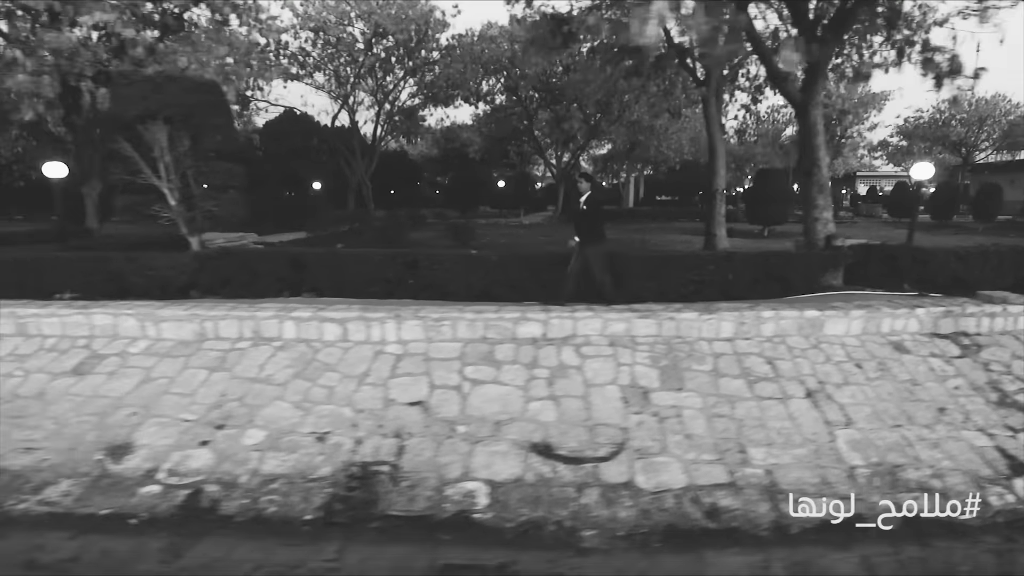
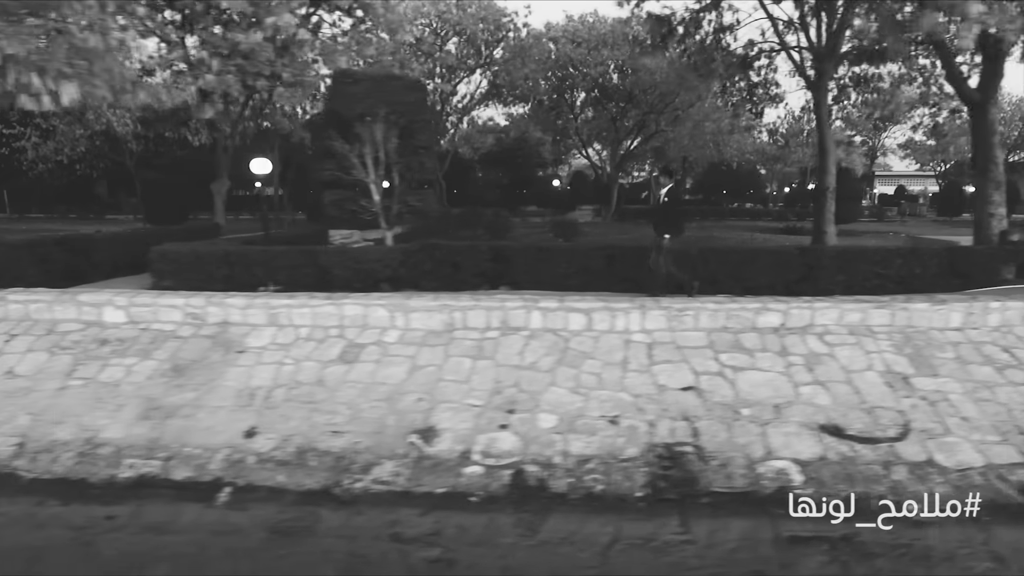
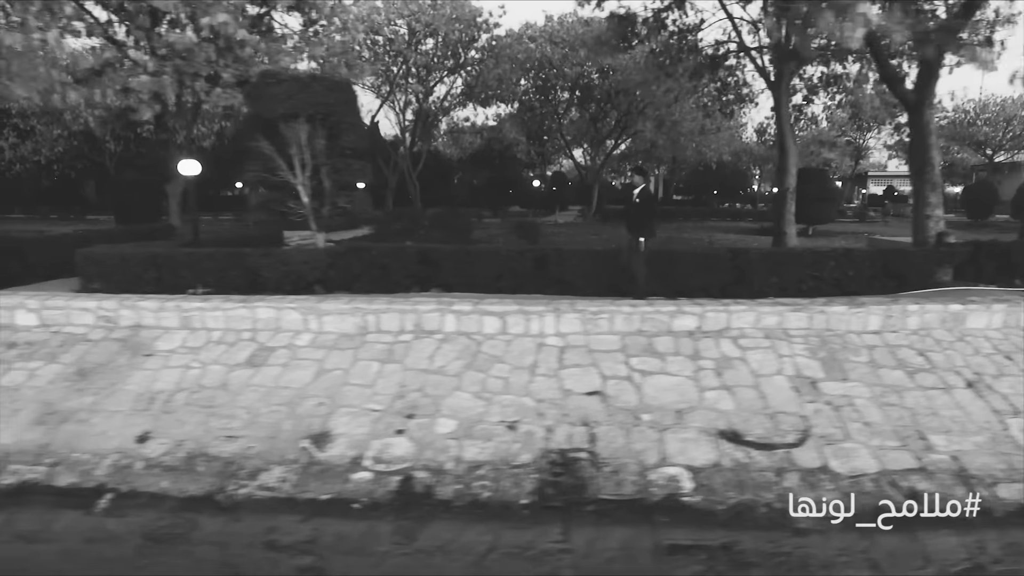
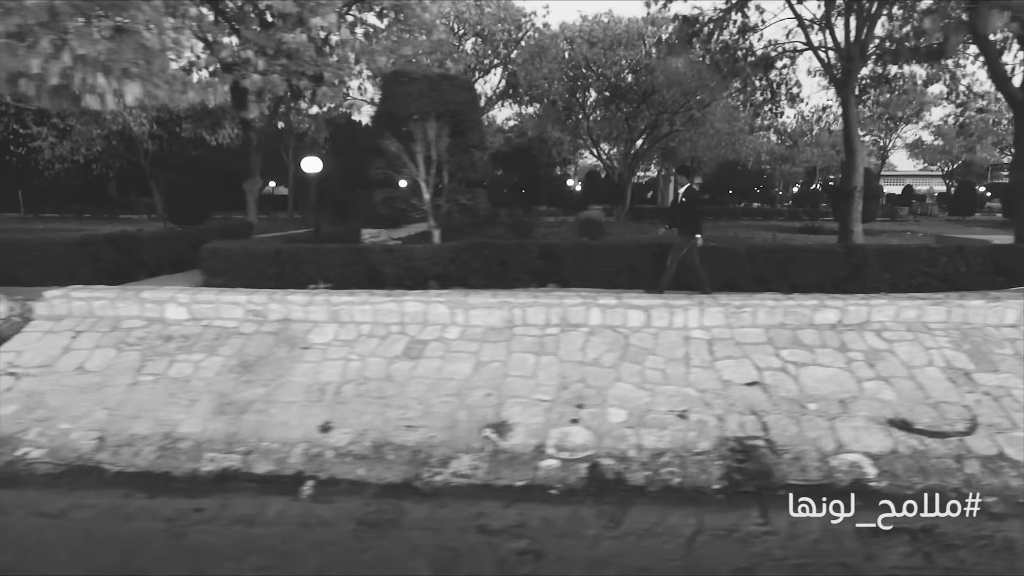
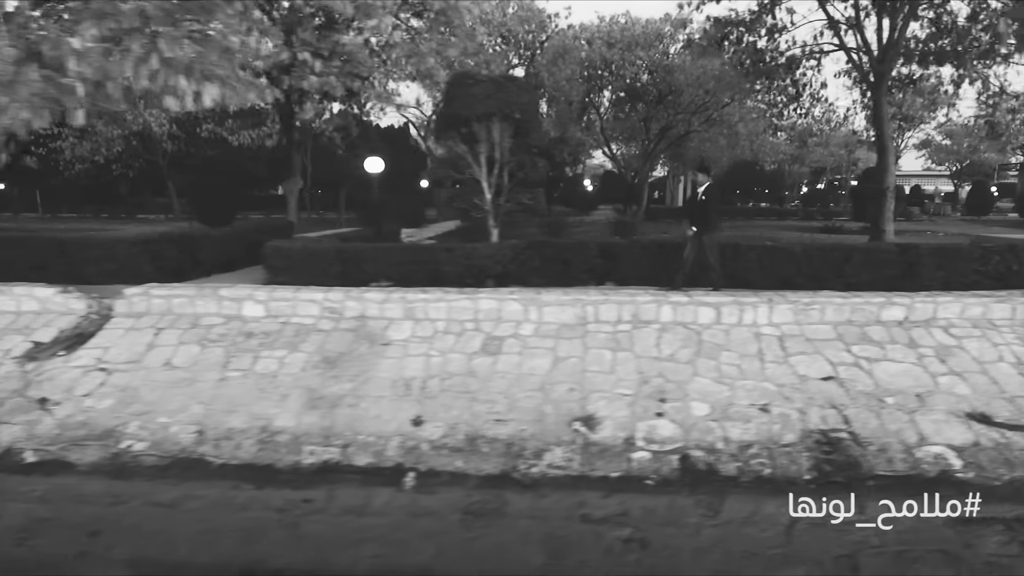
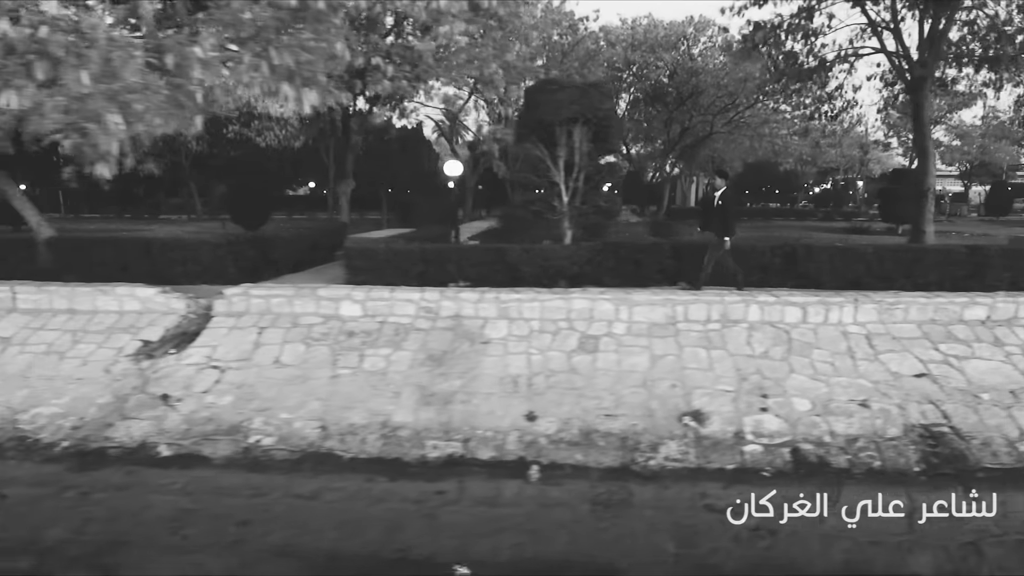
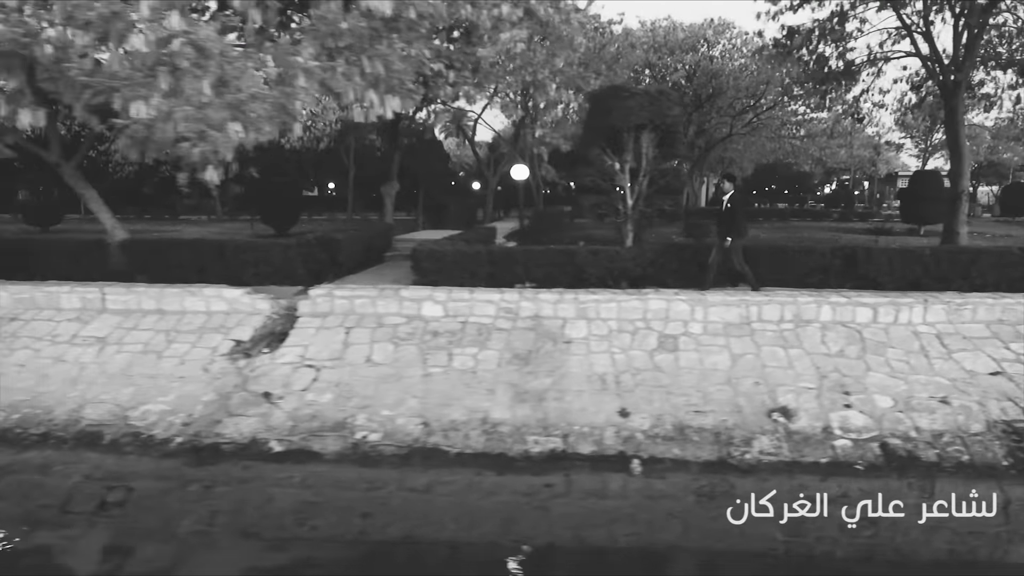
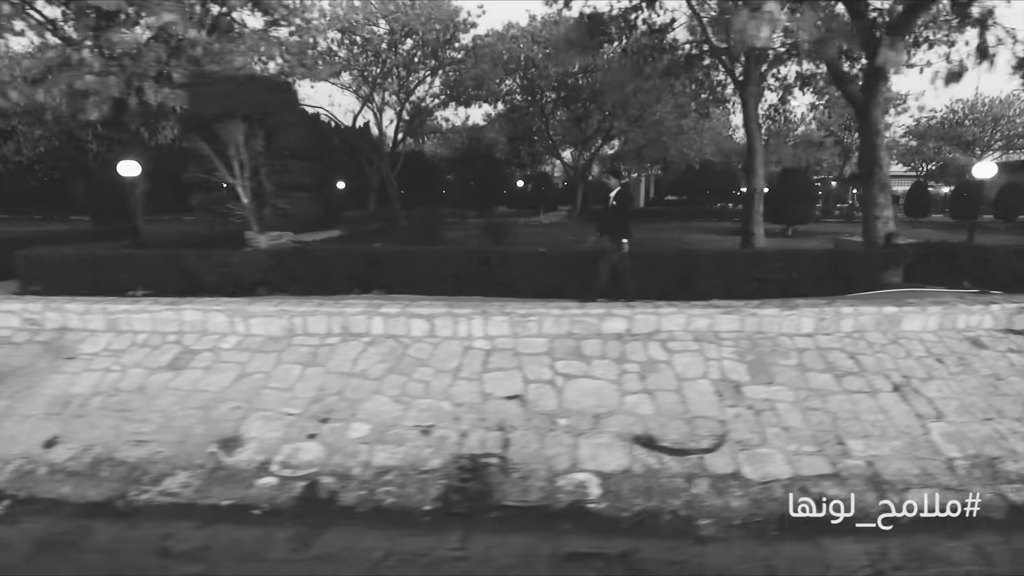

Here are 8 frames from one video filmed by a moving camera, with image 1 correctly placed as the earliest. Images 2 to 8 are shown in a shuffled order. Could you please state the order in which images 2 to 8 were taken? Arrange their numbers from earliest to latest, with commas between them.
8, 3, 2, 4, 5, 6, 7
